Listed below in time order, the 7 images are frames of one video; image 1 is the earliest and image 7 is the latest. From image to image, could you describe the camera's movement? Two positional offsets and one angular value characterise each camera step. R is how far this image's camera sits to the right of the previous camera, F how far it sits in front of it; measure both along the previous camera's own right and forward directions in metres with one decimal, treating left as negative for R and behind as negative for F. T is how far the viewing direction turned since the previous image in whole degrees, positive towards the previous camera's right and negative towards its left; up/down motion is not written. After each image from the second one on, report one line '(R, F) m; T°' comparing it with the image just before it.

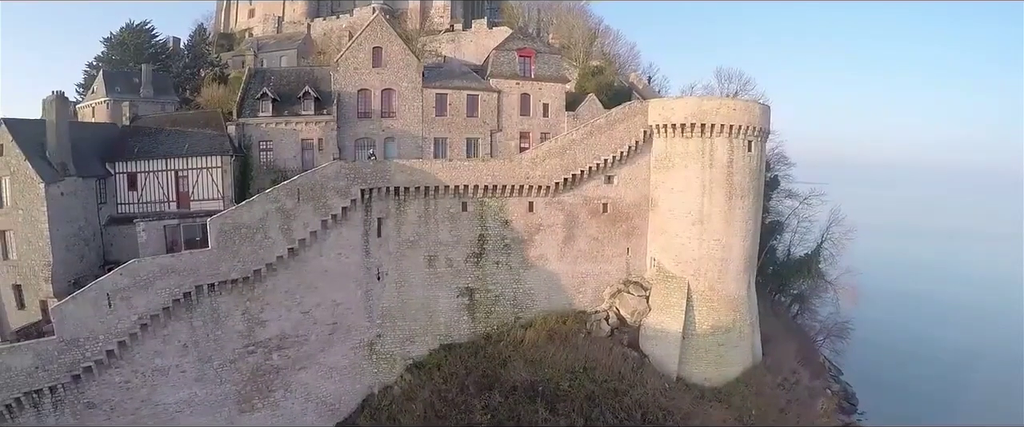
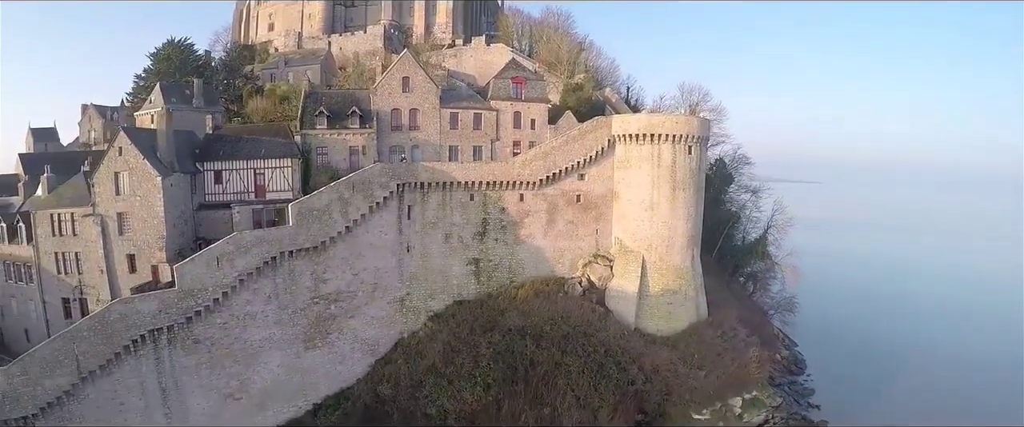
(0.0, -3.9) m; +1°
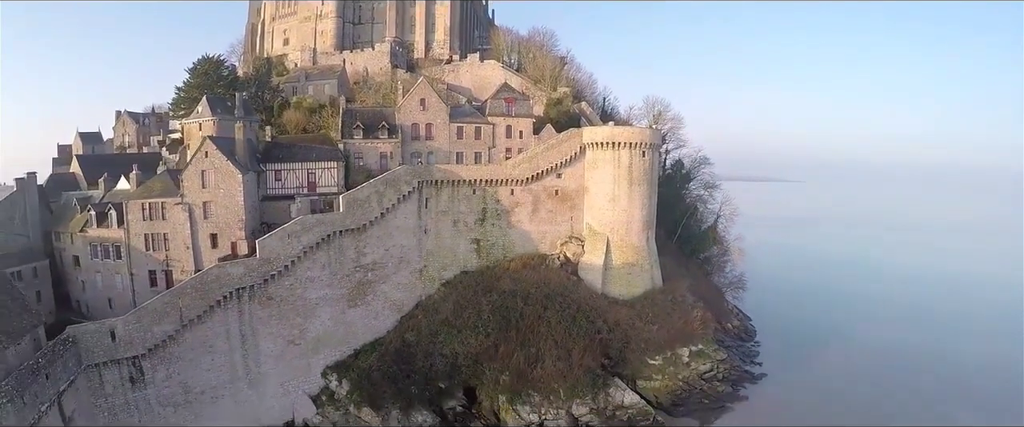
(-0.2, -4.8) m; +1°
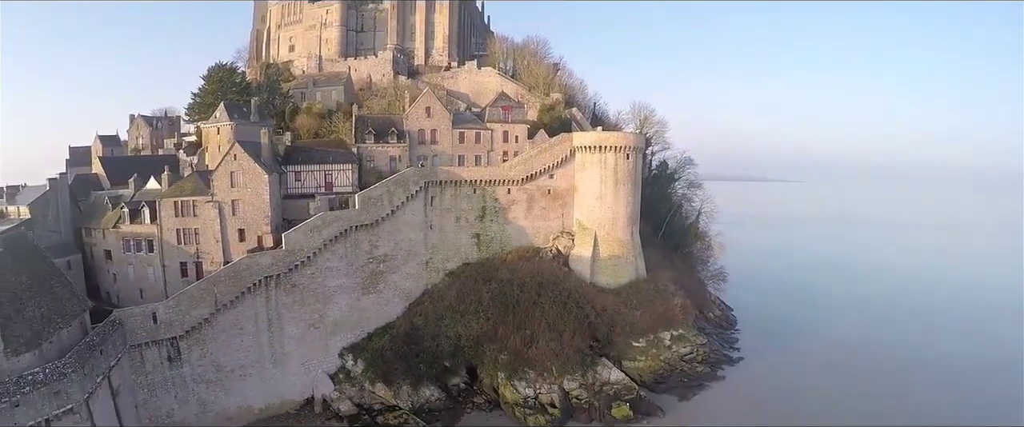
(-0.1, -2.3) m; +1°
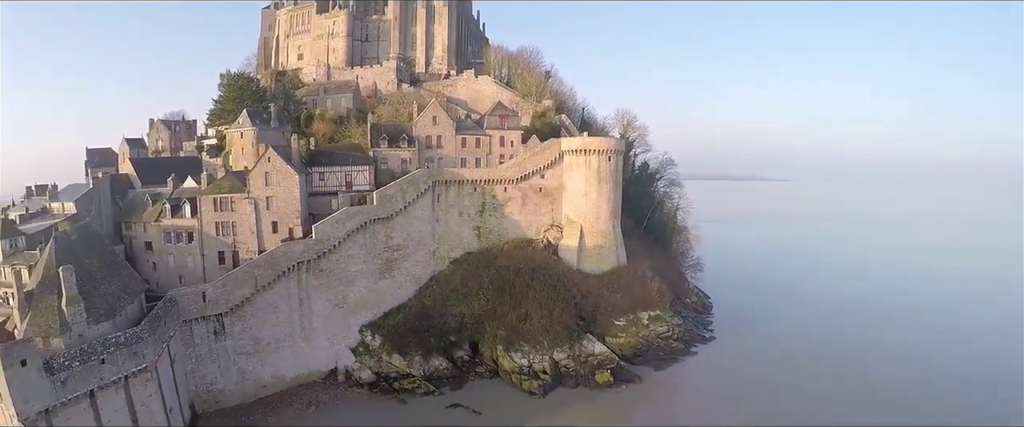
(-0.1, -3.4) m; +1°
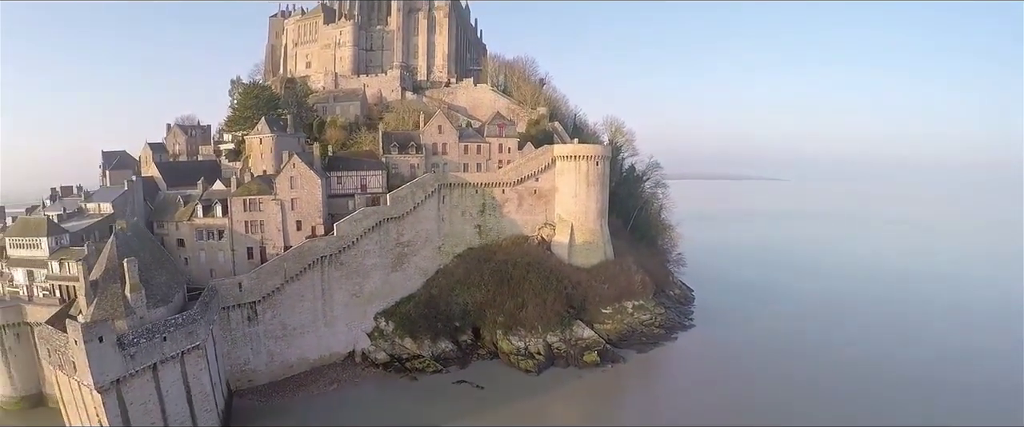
(-0.1, -3.2) m; 0°
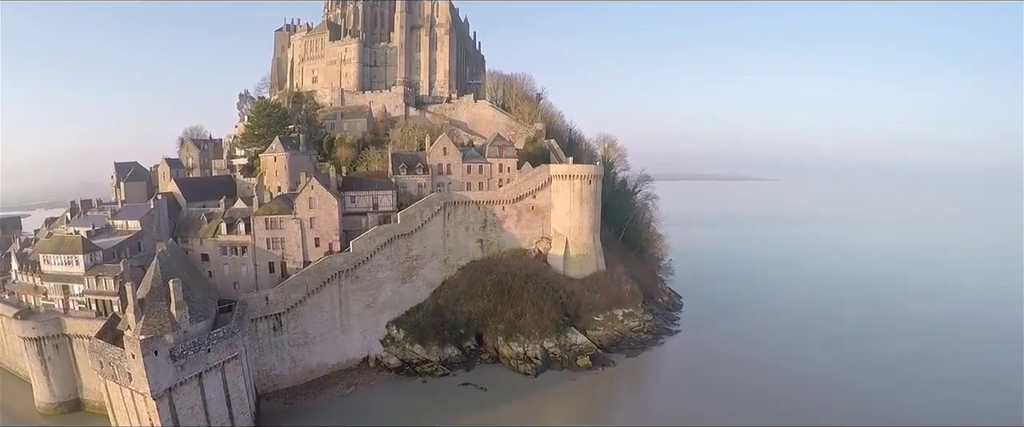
(-0.2, -2.7) m; 0°
